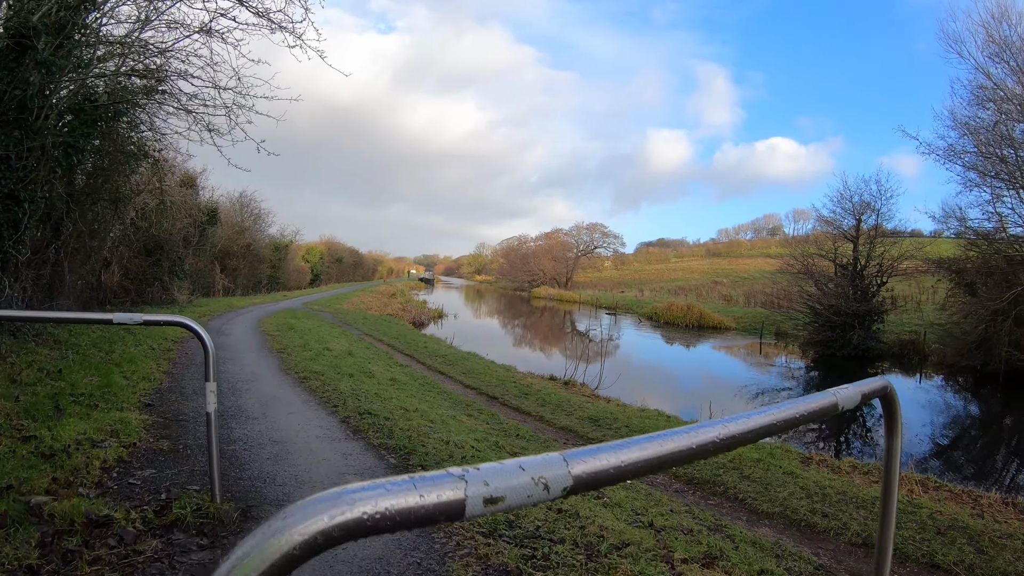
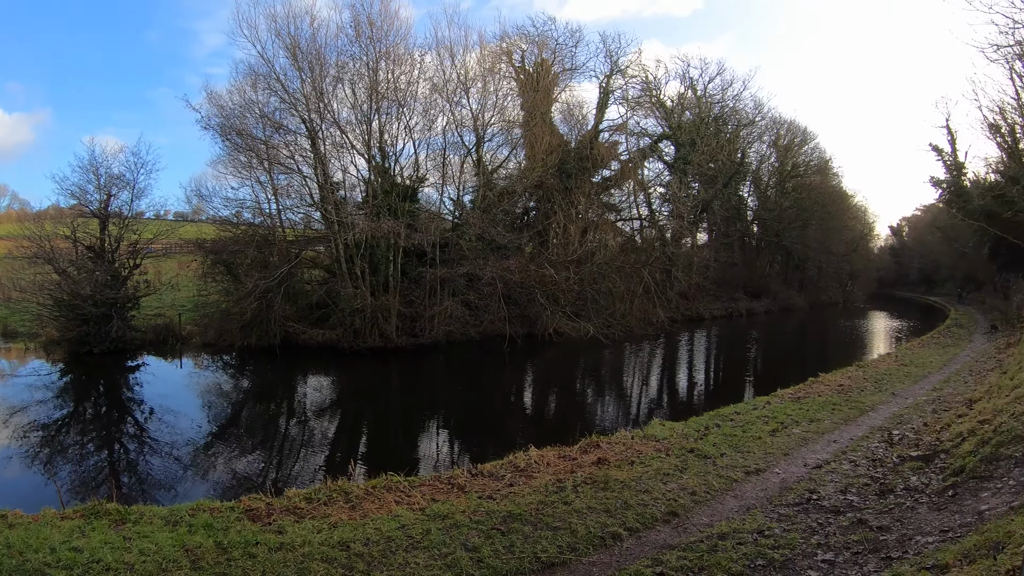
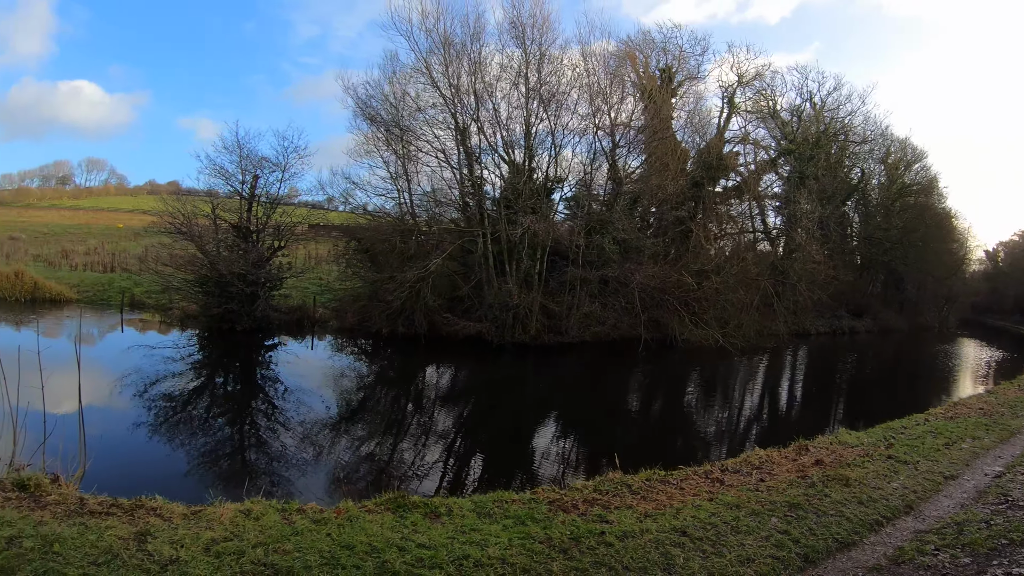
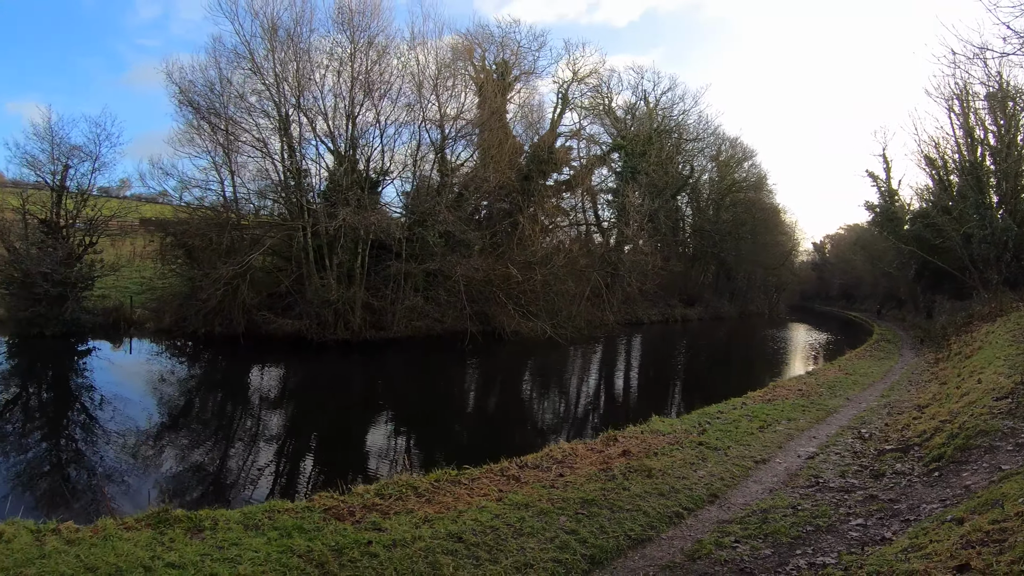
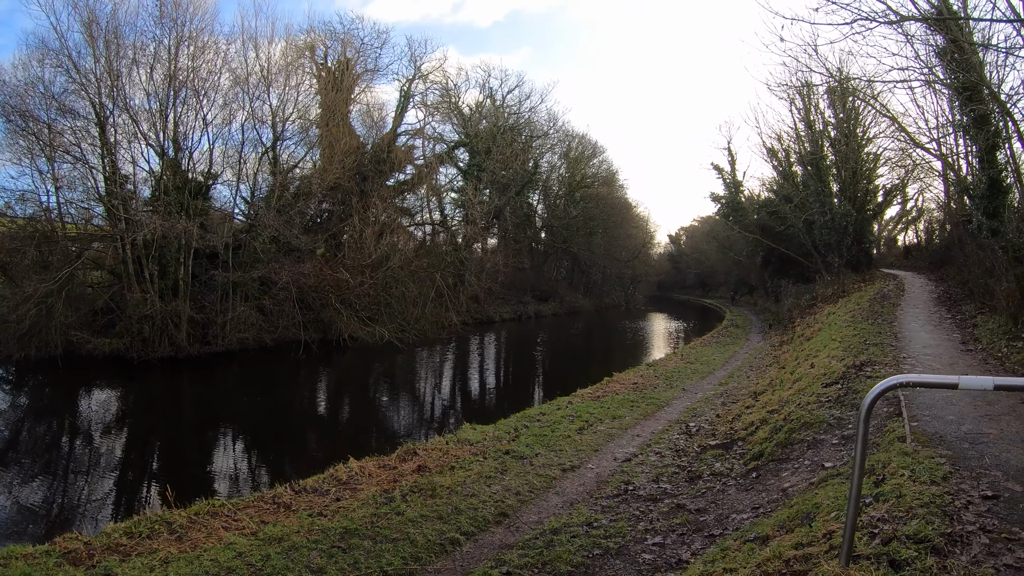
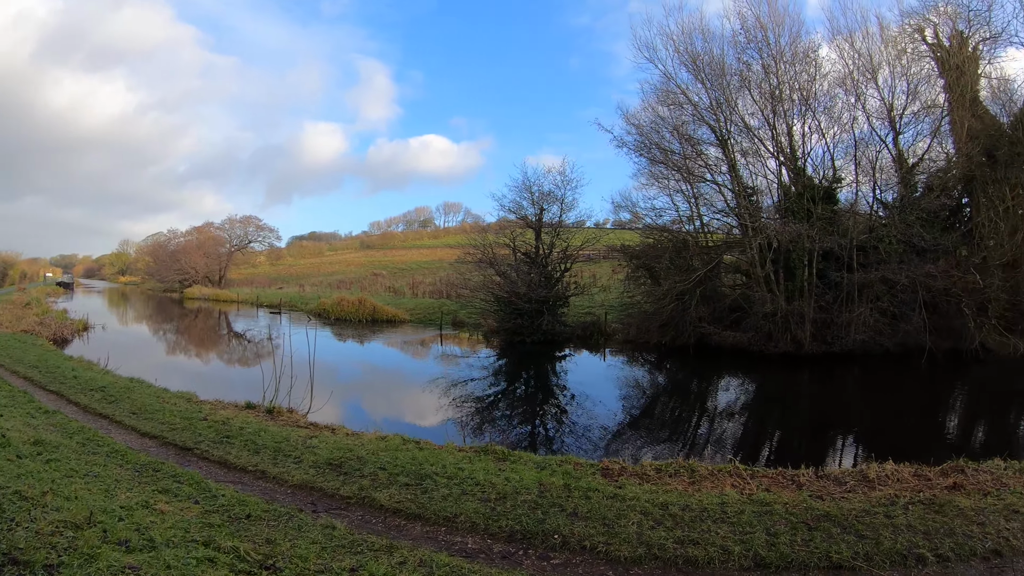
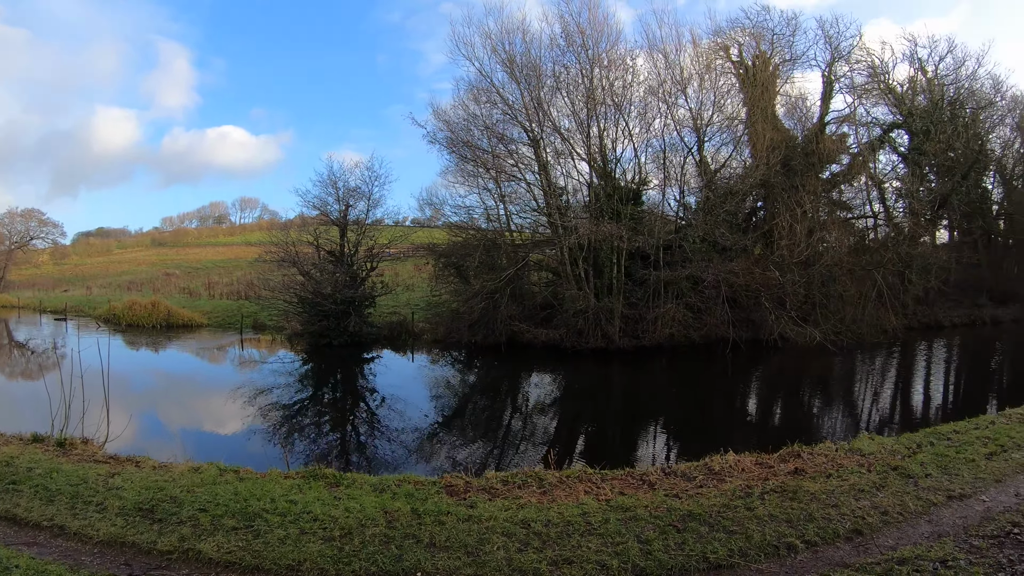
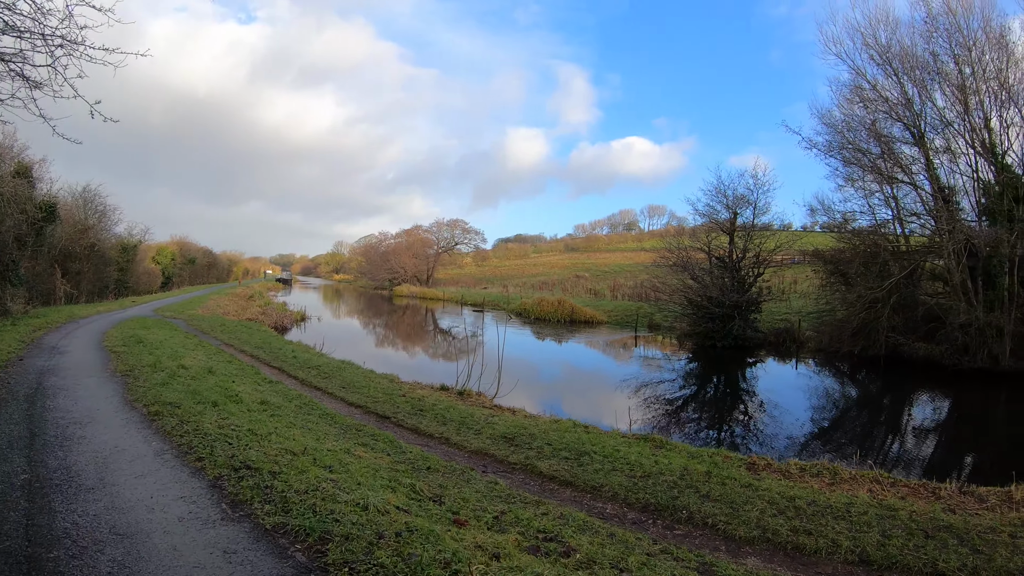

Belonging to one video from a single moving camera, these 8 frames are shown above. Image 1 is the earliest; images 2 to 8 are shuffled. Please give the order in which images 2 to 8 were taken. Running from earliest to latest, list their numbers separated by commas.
8, 6, 7, 2, 5, 4, 3
